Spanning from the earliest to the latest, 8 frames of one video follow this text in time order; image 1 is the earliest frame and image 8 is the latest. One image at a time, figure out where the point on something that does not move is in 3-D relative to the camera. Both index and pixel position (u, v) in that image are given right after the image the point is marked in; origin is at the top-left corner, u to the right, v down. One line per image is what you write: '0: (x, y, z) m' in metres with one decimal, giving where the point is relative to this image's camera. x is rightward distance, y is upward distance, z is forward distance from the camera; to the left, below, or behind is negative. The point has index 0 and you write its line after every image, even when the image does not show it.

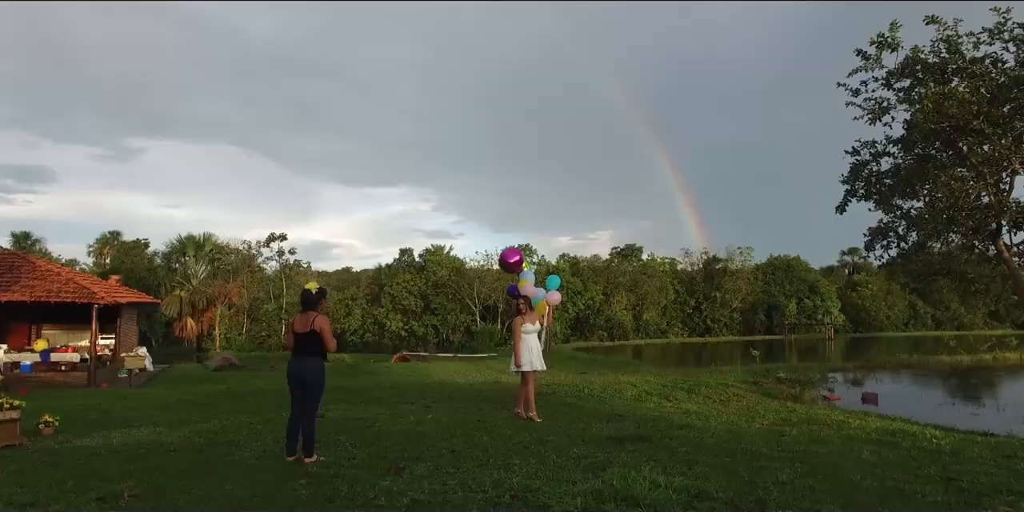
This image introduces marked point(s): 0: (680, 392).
0: (+3.1, -2.5, +12.5) m
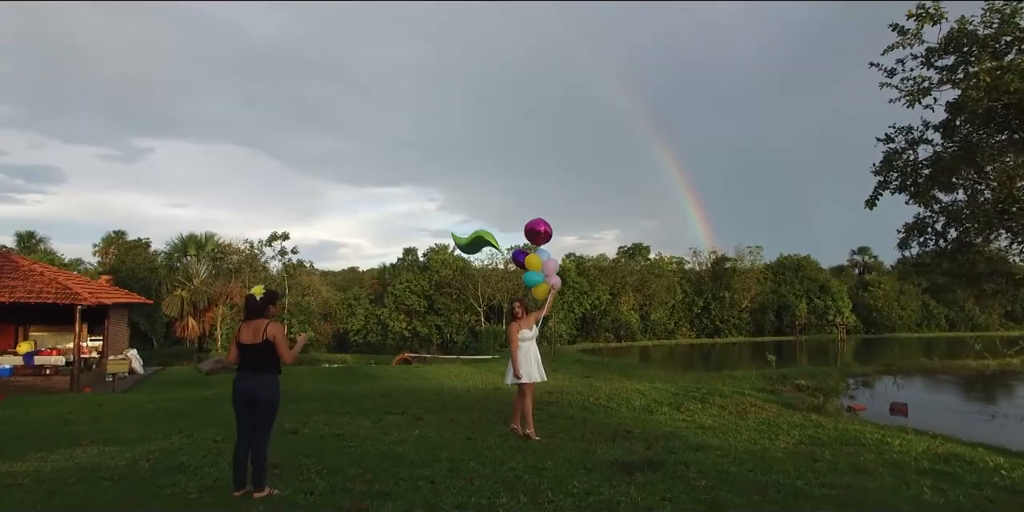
0: (+3.1, -2.5, +11.6) m
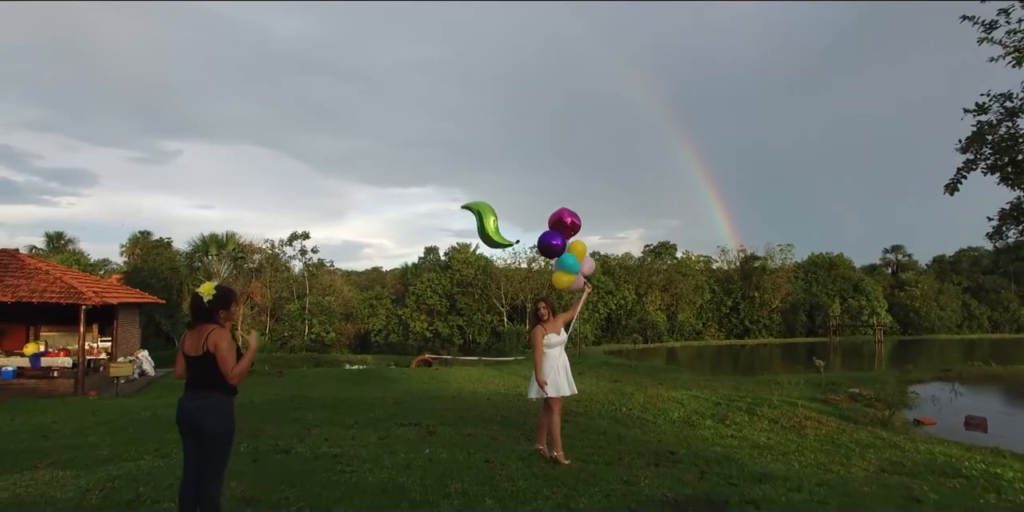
0: (+3.5, -2.4, +10.3) m
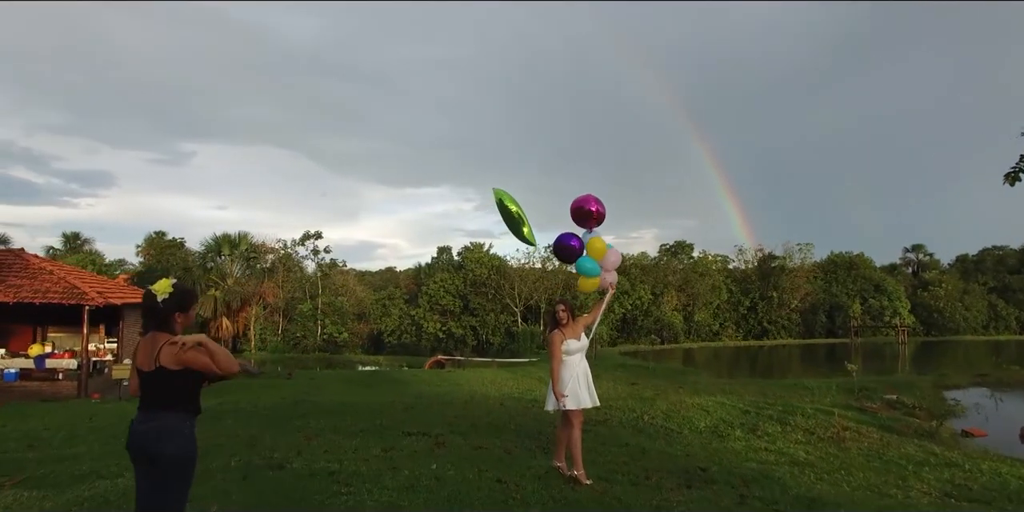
0: (+3.7, -2.4, +9.6) m
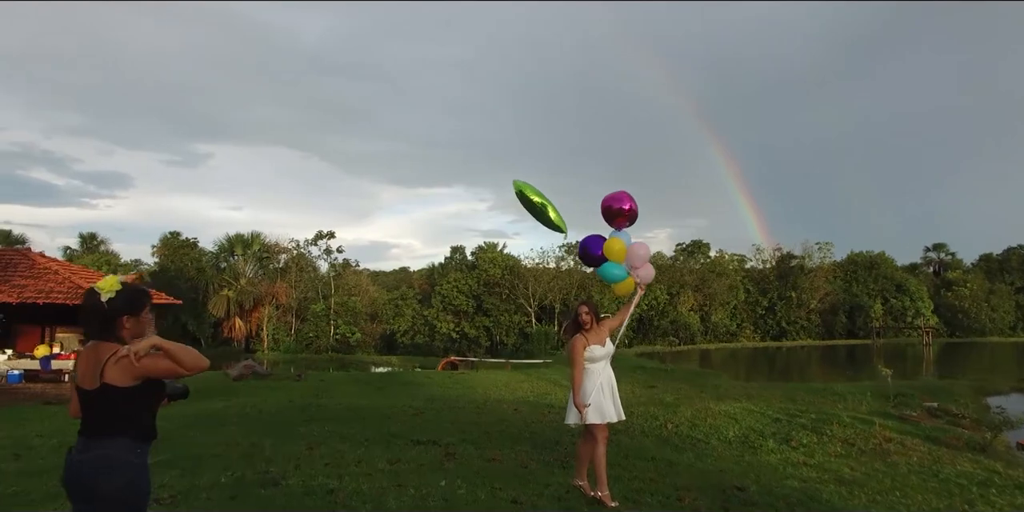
0: (+3.9, -2.4, +9.0) m
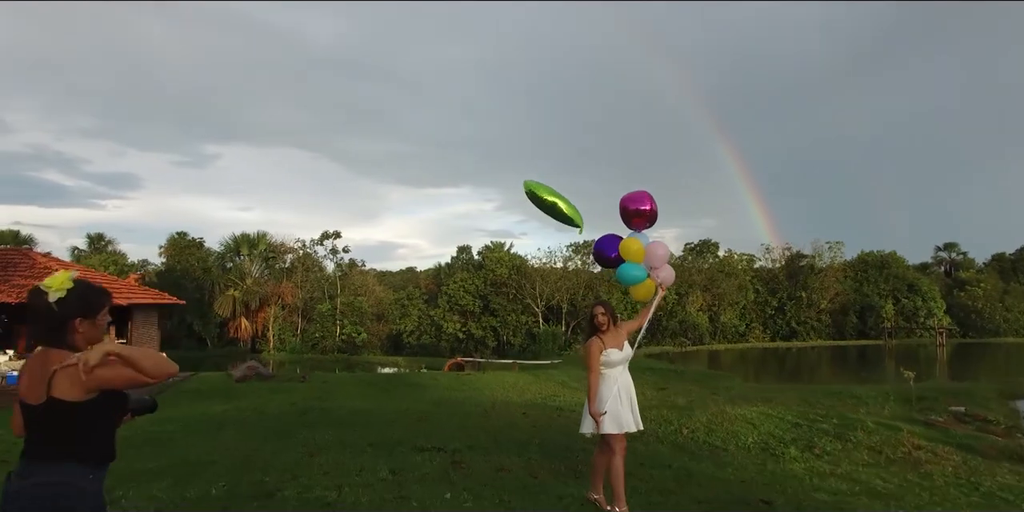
0: (+4.0, -2.3, +8.5) m
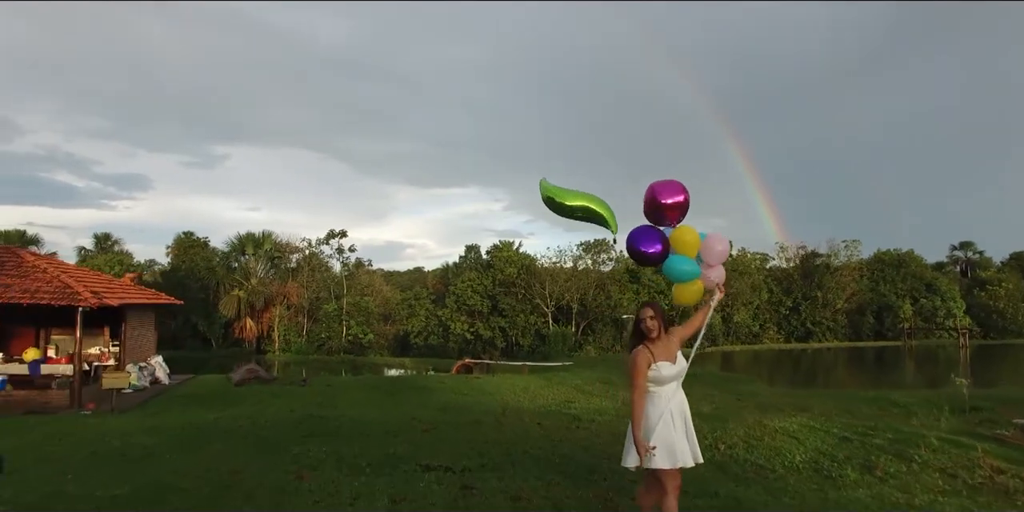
0: (+4.2, -2.3, +7.5) m
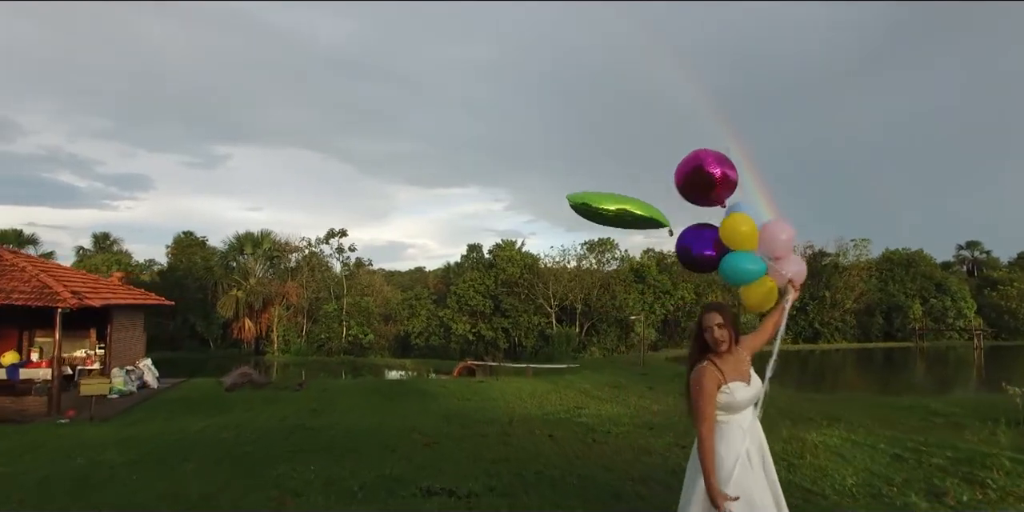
0: (+4.3, -2.2, +6.6) m
